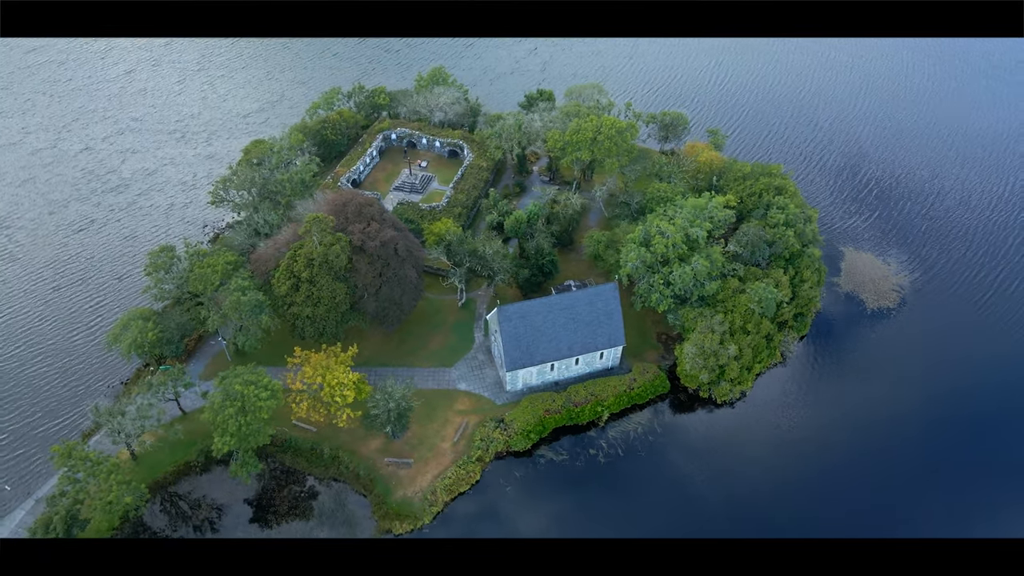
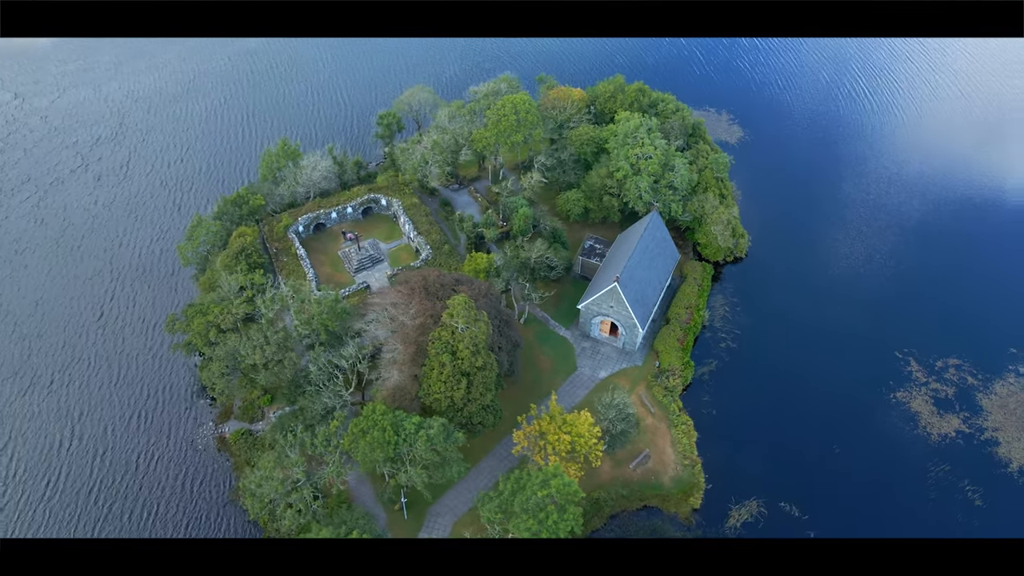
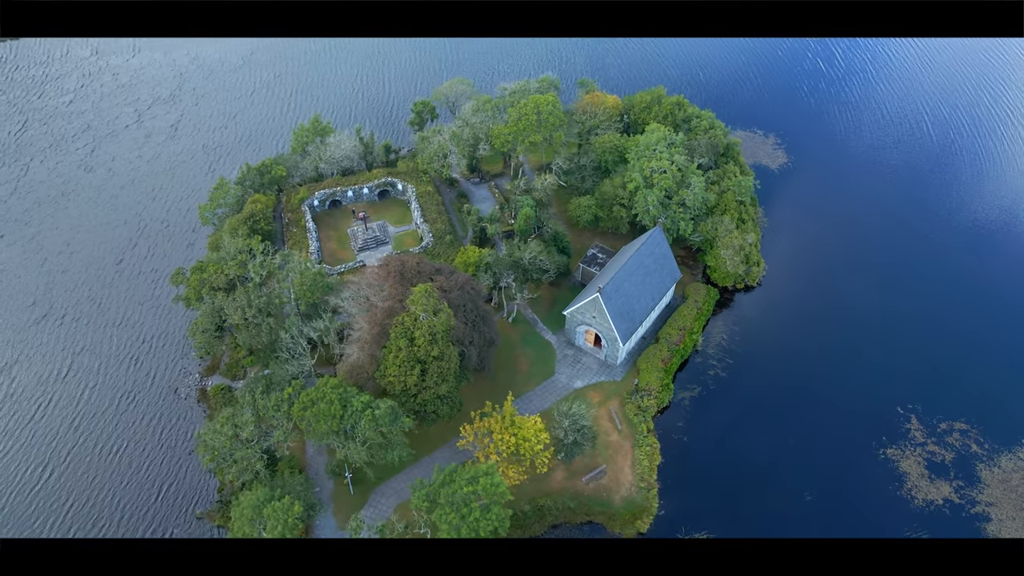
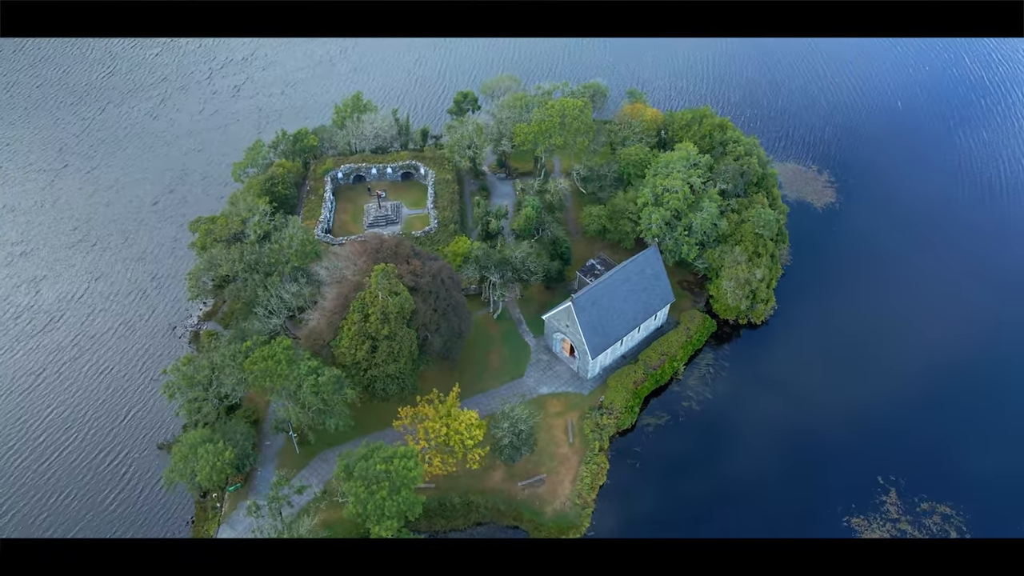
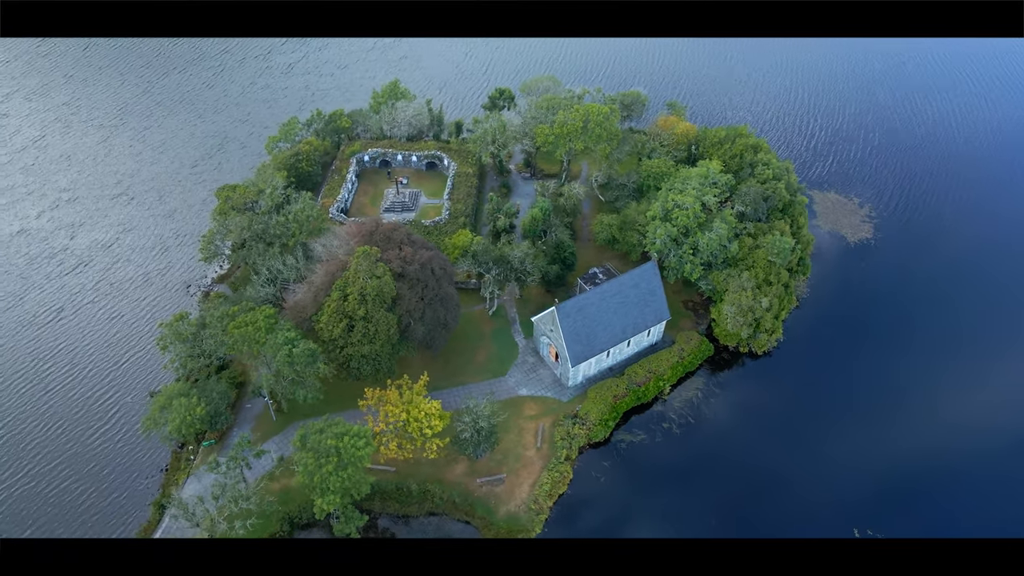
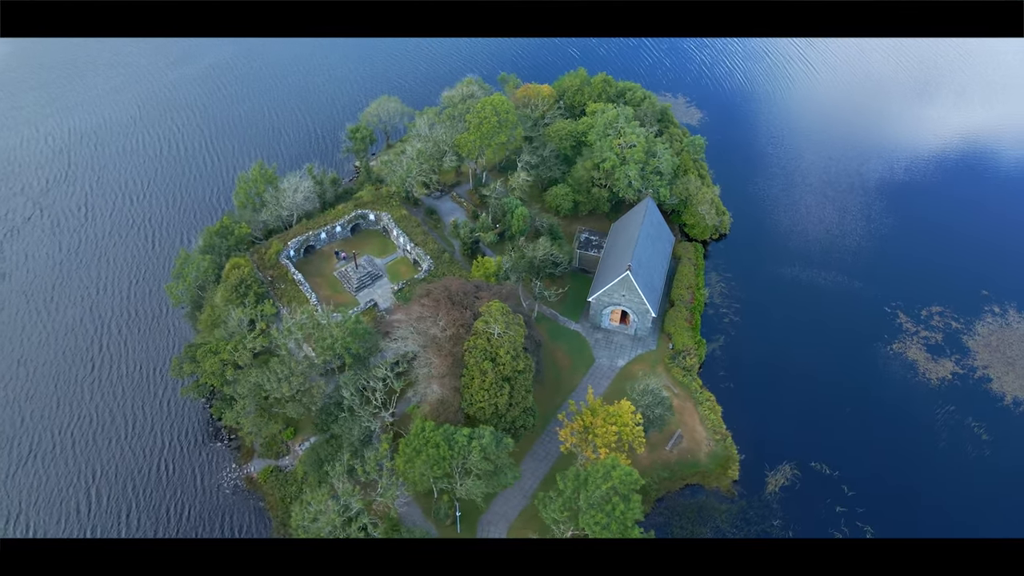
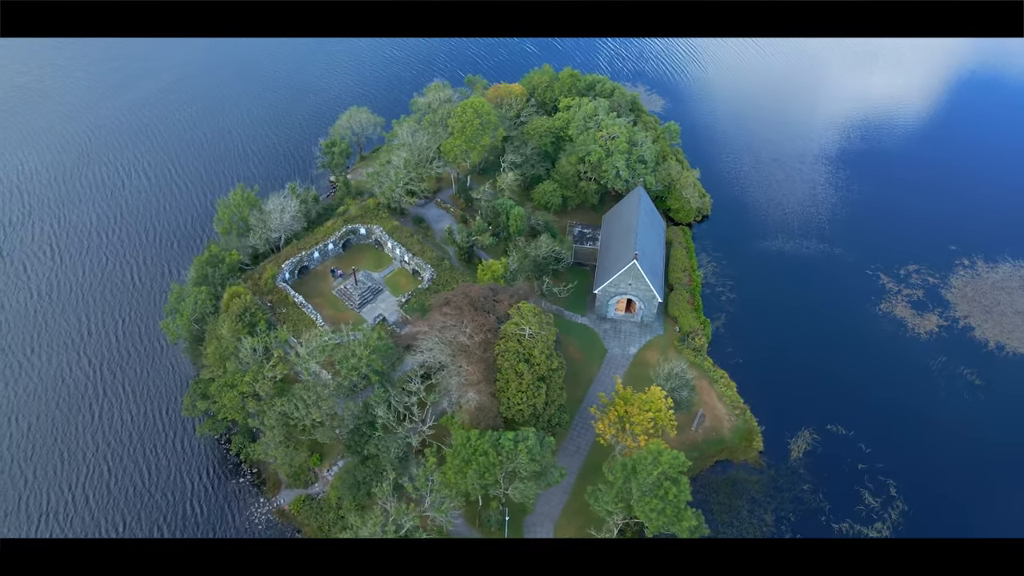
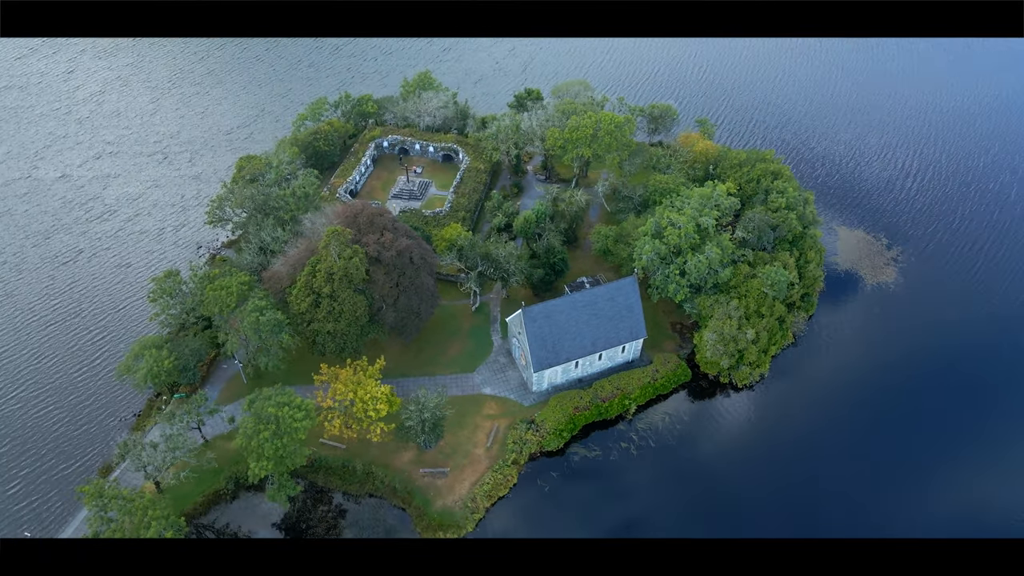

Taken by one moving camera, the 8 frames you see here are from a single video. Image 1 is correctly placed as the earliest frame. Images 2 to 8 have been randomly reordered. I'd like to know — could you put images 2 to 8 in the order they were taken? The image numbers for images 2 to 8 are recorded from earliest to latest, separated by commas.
8, 5, 4, 3, 2, 6, 7
